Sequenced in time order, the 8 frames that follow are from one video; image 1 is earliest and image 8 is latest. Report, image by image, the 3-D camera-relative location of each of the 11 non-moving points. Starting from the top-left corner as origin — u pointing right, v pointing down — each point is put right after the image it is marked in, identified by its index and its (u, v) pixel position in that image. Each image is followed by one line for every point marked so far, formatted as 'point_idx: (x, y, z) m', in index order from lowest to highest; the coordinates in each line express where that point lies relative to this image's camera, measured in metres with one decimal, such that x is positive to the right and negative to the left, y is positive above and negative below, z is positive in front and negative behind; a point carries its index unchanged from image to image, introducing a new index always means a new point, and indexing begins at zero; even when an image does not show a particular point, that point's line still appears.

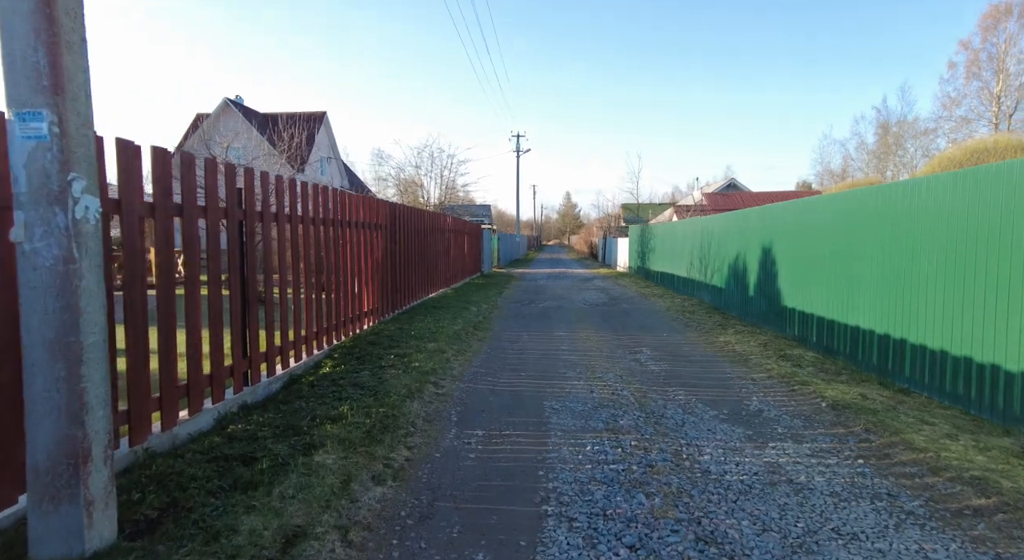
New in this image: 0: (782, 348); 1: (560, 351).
0: (+3.2, -0.8, +6.7) m
1: (+0.6, -0.8, +6.6) m
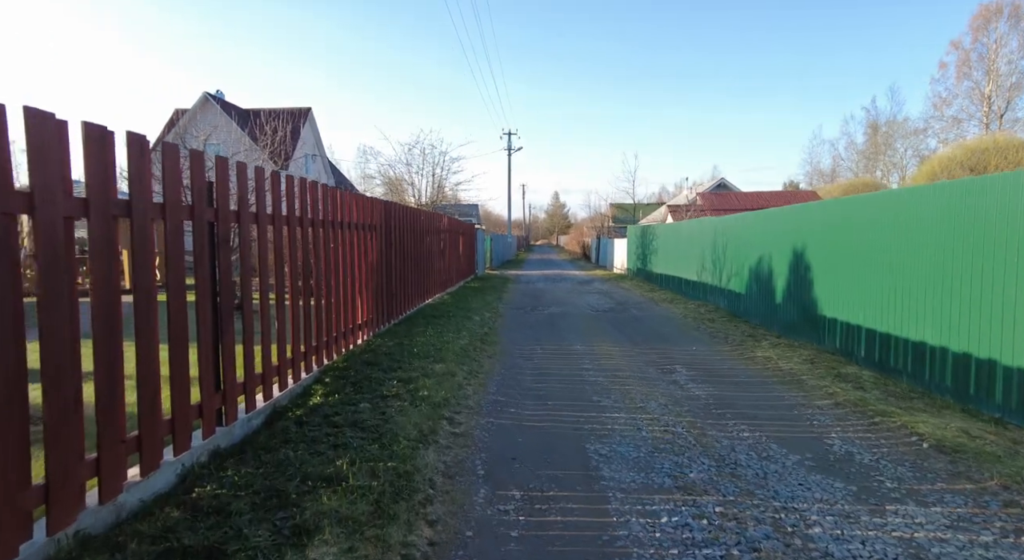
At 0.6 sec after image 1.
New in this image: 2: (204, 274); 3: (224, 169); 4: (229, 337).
0: (+3.4, -0.9, +6.0) m
1: (+0.8, -0.9, +5.8) m
2: (-1.9, 0.0, +3.5) m
3: (-1.9, +0.8, +3.8) m
4: (-1.9, -0.4, +3.8) m
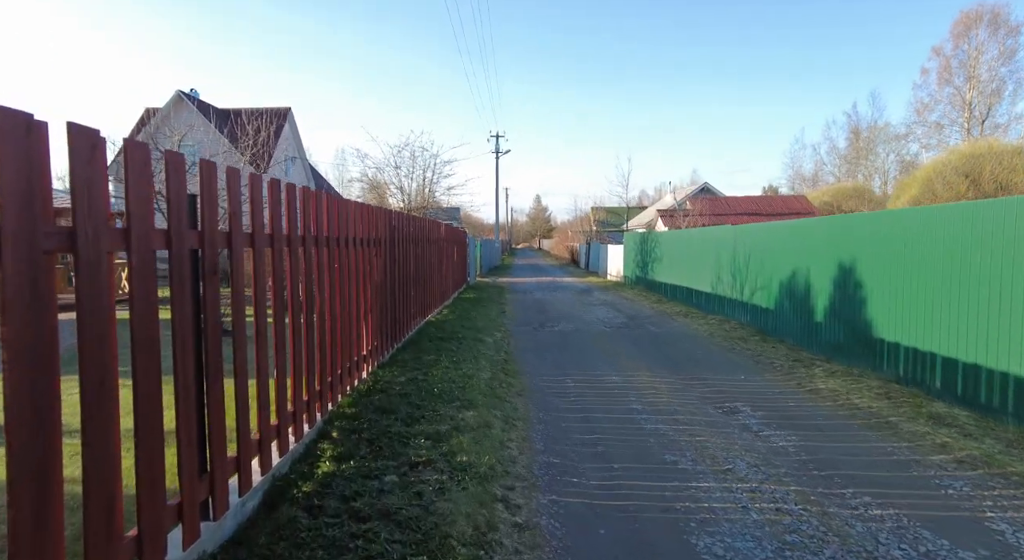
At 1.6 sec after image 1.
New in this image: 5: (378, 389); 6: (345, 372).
0: (+3.7, -1.1, +5.2) m
1: (+1.1, -1.2, +4.9) m
2: (-1.5, -0.2, +2.6) m
3: (-1.5, +0.5, +2.9) m
4: (-1.5, -0.6, +2.8) m
5: (-1.3, -1.0, +5.4) m
6: (-1.5, -0.8, +5.1) m
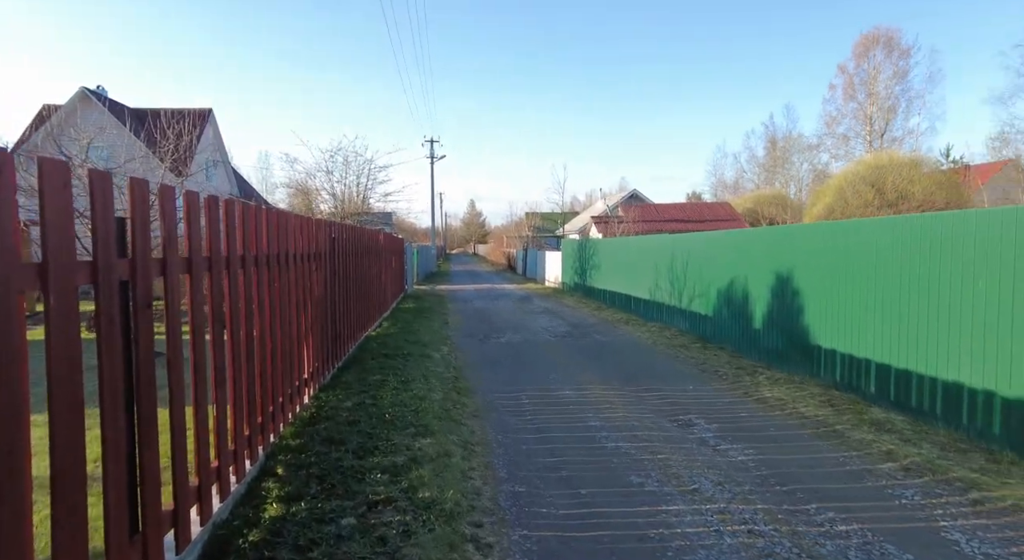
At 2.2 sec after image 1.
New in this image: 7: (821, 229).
0: (+3.3, -1.2, +5.5) m
1: (+0.7, -1.3, +4.8) m
2: (-1.6, -0.3, +2.2) m
3: (-1.6, +0.4, +2.5) m
4: (-1.6, -0.7, +2.5) m
5: (-1.7, -1.2, +5.0) m
6: (-1.8, -1.0, +4.7) m
7: (+3.8, +0.6, +7.0) m
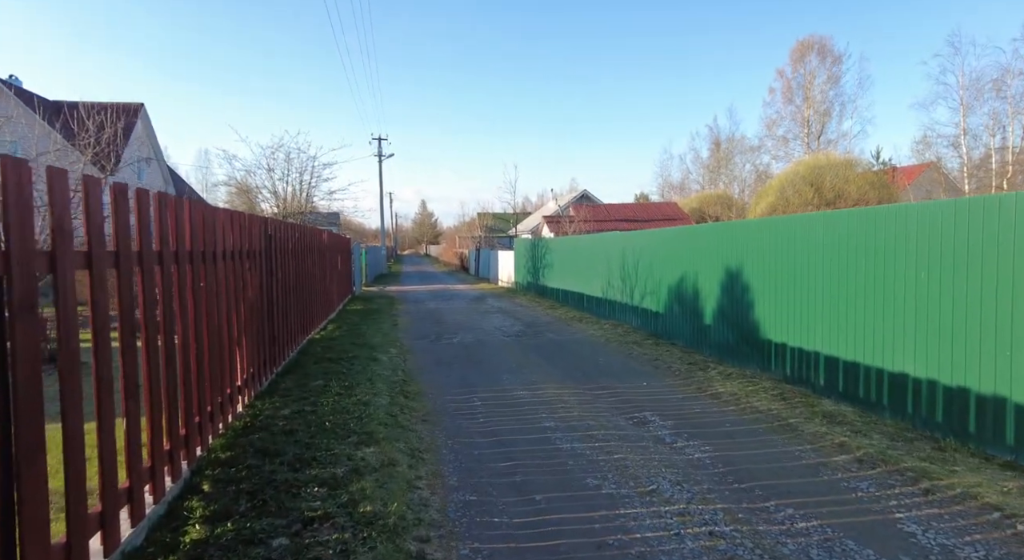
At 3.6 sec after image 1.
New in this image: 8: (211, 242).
0: (+2.9, -1.2, +5.5) m
1: (+0.3, -1.3, +4.7) m
2: (-1.8, -0.3, +1.9) m
3: (-1.8, +0.4, +2.1) m
4: (-1.8, -0.7, +2.1) m
5: (-2.1, -1.2, +4.7) m
6: (-2.2, -1.0, +4.3) m
7: (+3.1, +0.7, +7.1) m
8: (-2.4, +0.3, +4.5) m
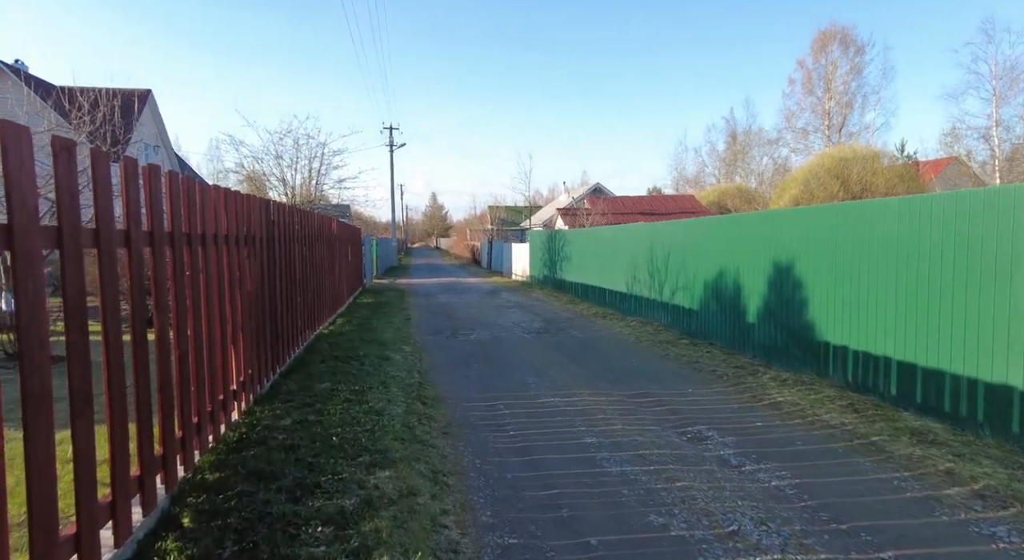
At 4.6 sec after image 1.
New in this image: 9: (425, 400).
0: (+3.1, -1.1, +4.8) m
1: (+0.6, -1.2, +4.0) m
2: (-1.5, -0.3, +1.2) m
3: (-1.6, +0.4, +1.5) m
4: (-1.5, -0.7, +1.5) m
5: (-1.8, -1.1, +4.0) m
6: (-2.0, -0.9, +3.7) m
7: (+3.5, +0.7, +6.3) m
8: (-2.1, +0.4, +3.9) m
9: (-0.8, -1.1, +5.2) m
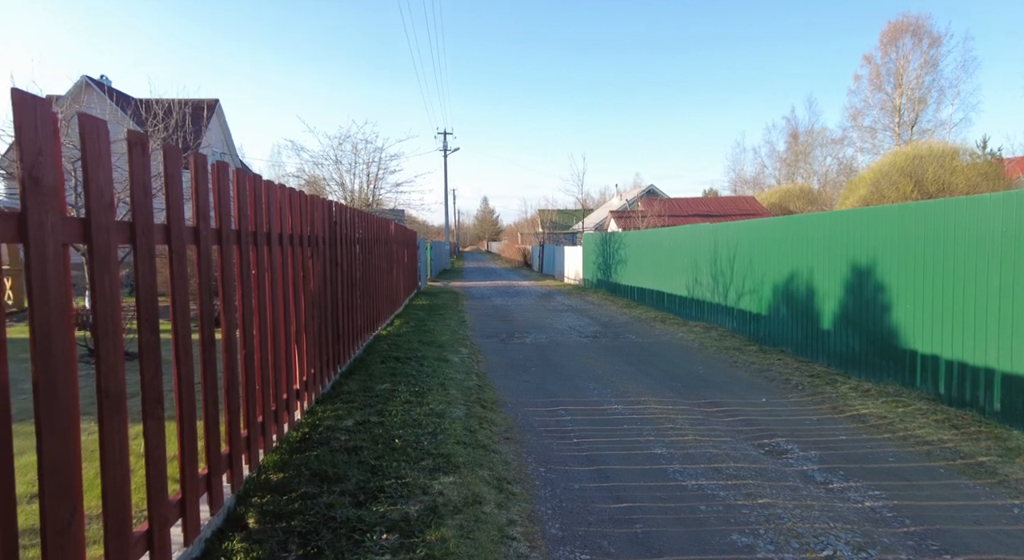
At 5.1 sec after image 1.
0: (+3.6, -1.2, +4.3) m
1: (+1.0, -1.2, +3.7) m
2: (-1.3, -0.3, +1.2) m
3: (-1.4, +0.5, +1.5) m
4: (-1.3, -0.6, +1.4) m
5: (-1.4, -1.1, +4.0) m
6: (-1.5, -0.9, +3.7) m
7: (+4.1, +0.7, +5.8) m
8: (-1.7, +0.4, +3.9) m
9: (-0.3, -1.1, +5.1) m
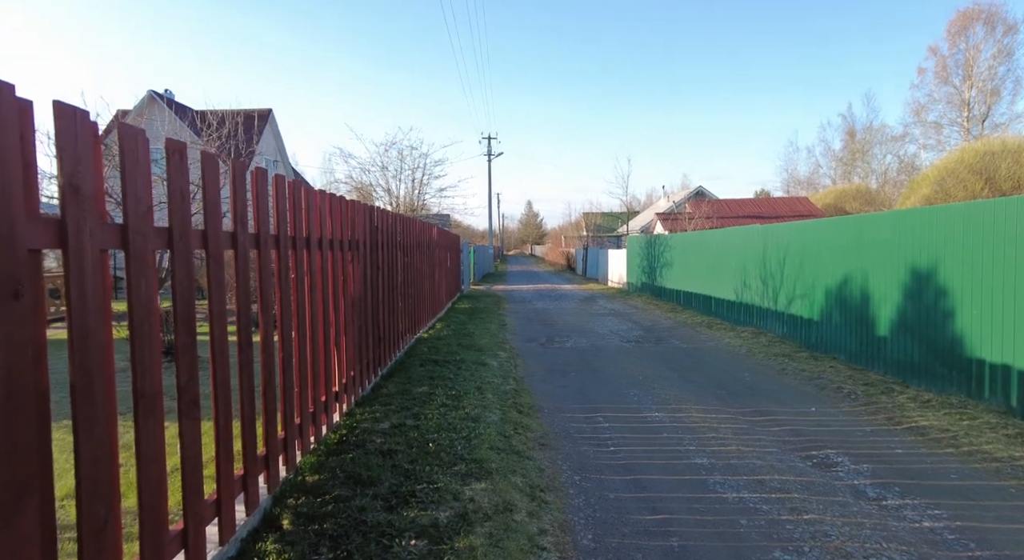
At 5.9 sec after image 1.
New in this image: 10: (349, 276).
0: (+3.9, -1.2, +4.0) m
1: (+1.2, -1.2, +3.6) m
2: (-1.3, -0.3, +1.2) m
3: (-1.3, +0.5, +1.5) m
4: (-1.3, -0.7, +1.5) m
5: (-1.1, -1.1, +4.1) m
6: (-1.3, -0.9, +3.7) m
7: (+4.5, +0.7, +5.5) m
8: (-1.4, +0.4, +4.0) m
9: (+0.1, -1.1, +5.0) m
10: (-1.4, 0.0, +5.0) m
